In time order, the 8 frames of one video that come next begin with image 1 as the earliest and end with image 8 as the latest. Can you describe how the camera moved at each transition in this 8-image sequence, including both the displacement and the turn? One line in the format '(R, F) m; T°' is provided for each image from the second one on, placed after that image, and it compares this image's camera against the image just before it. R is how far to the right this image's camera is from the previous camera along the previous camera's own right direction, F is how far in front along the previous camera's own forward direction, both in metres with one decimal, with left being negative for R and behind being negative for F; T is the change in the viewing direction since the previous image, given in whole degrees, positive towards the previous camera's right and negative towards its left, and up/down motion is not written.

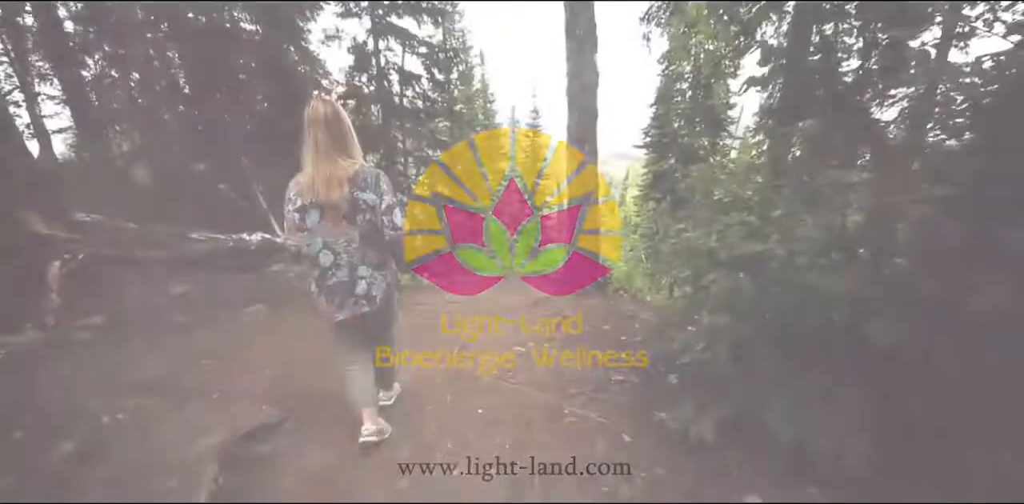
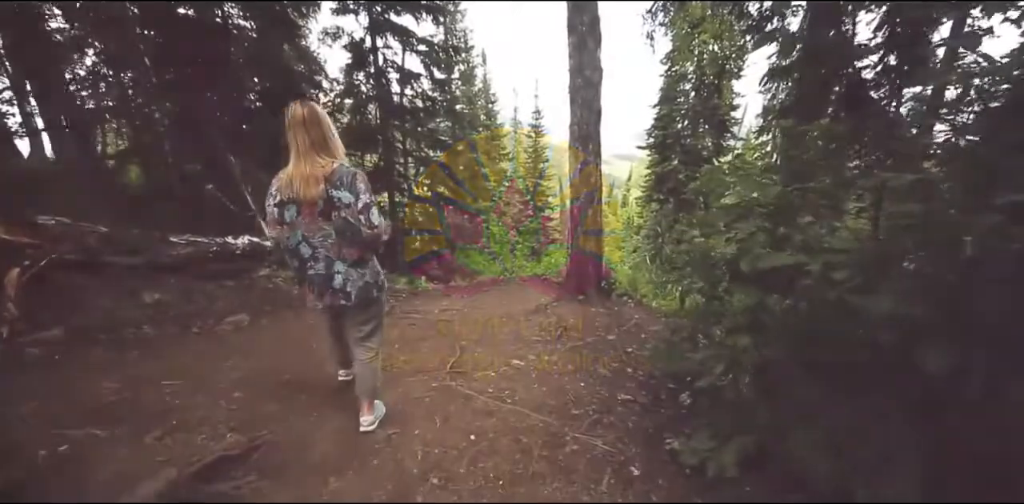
(0.0, +0.3) m; 0°
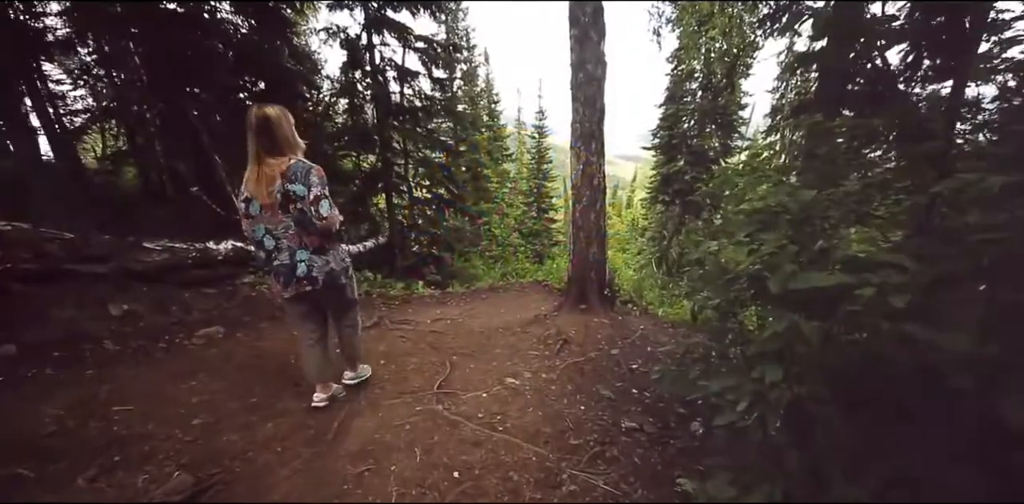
(+0.1, +0.3) m; -1°
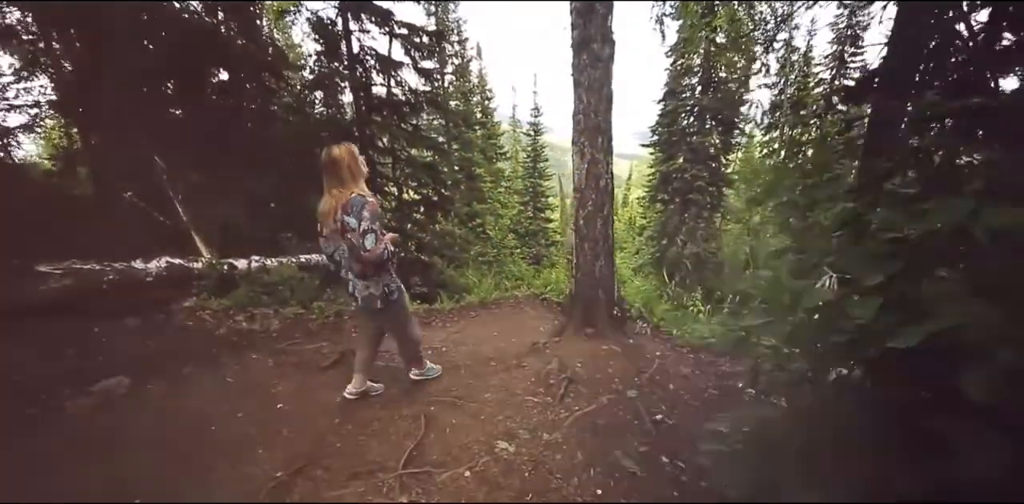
(0.0, +0.9) m; +1°
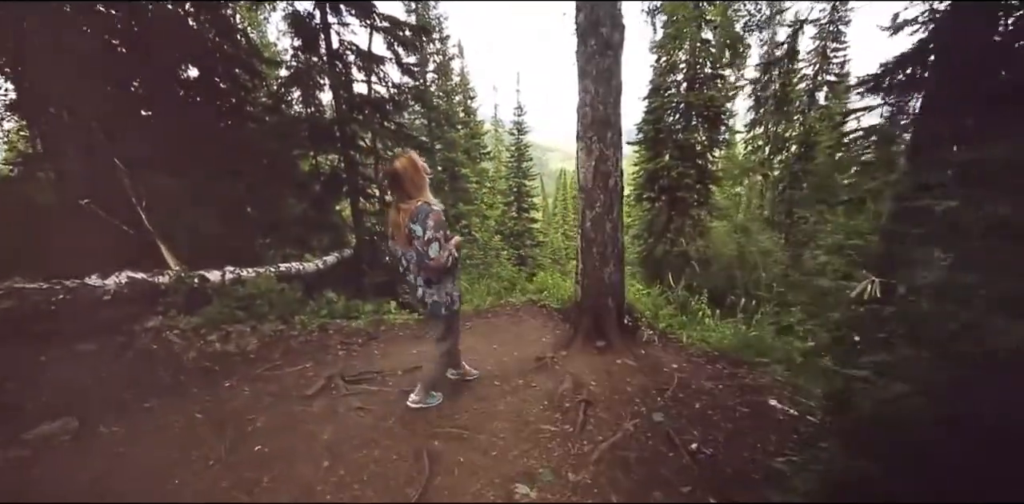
(-0.2, +0.4) m; +2°
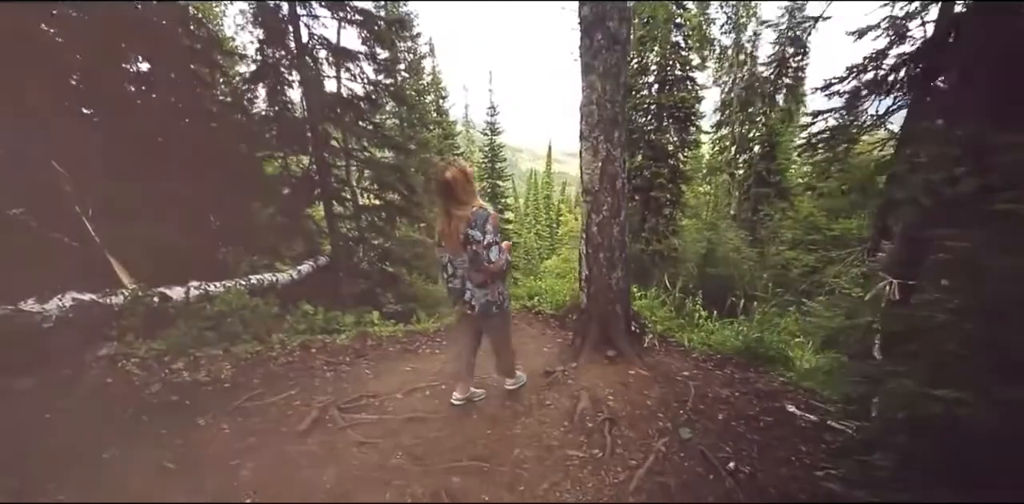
(-0.3, +0.3) m; +4°
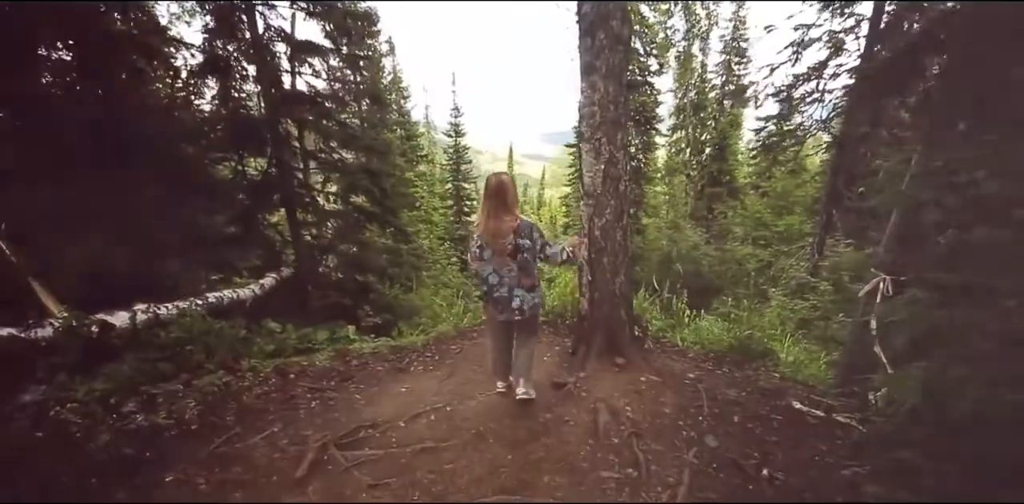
(-0.4, +0.3) m; +6°
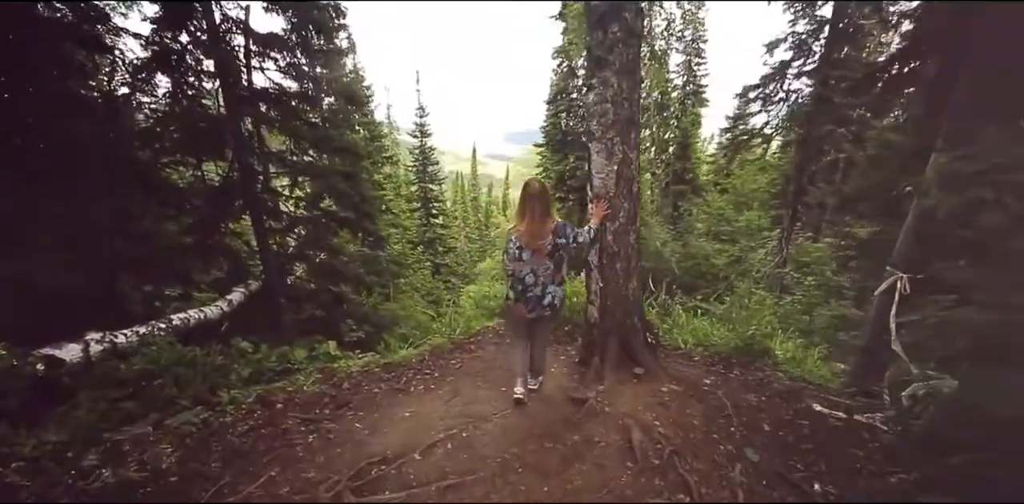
(-0.4, +0.3) m; +5°
